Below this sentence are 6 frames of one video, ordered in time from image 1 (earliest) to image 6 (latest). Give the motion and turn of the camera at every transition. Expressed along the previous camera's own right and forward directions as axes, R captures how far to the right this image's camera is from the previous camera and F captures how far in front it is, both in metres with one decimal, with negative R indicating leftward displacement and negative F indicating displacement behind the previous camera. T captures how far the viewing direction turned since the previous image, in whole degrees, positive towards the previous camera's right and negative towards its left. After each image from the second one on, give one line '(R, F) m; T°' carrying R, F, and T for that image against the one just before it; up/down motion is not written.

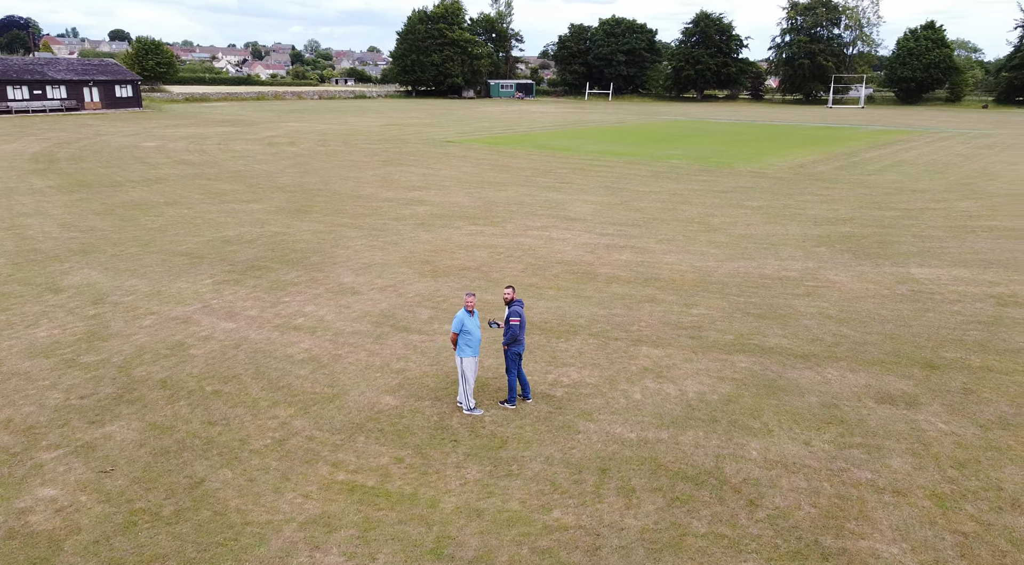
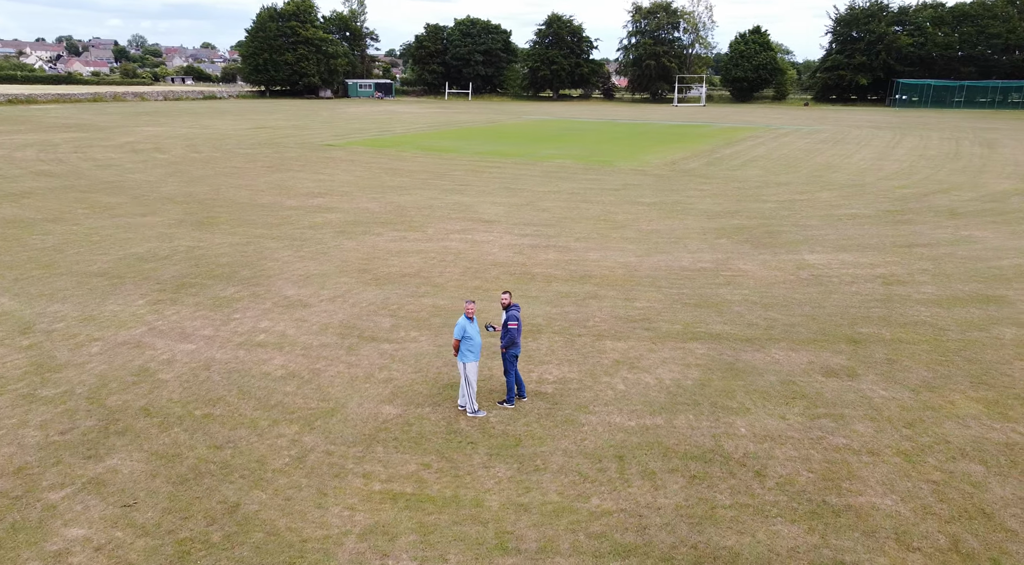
(-1.2, -0.1) m; +10°
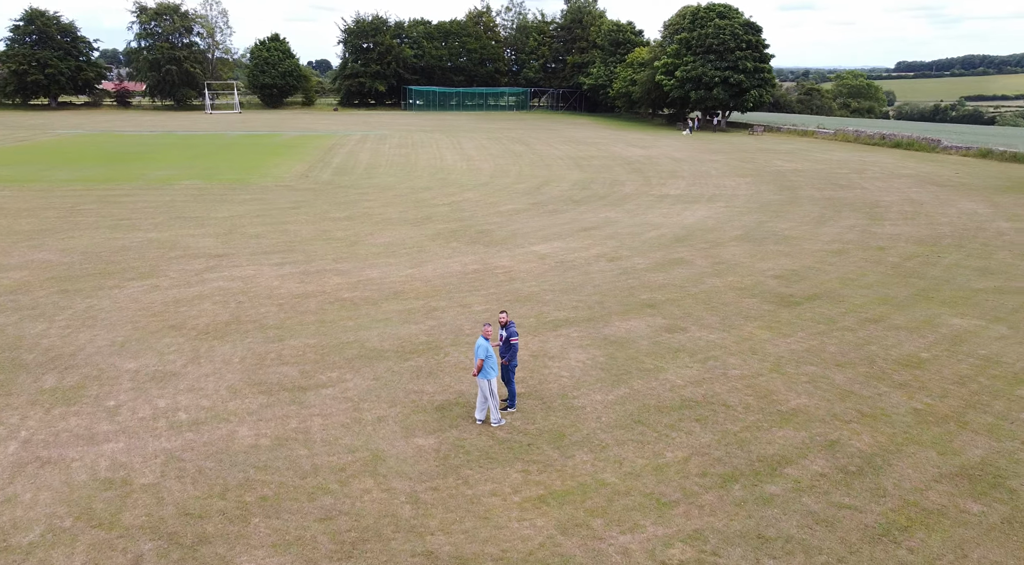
(-4.1, +0.4) m; +32°
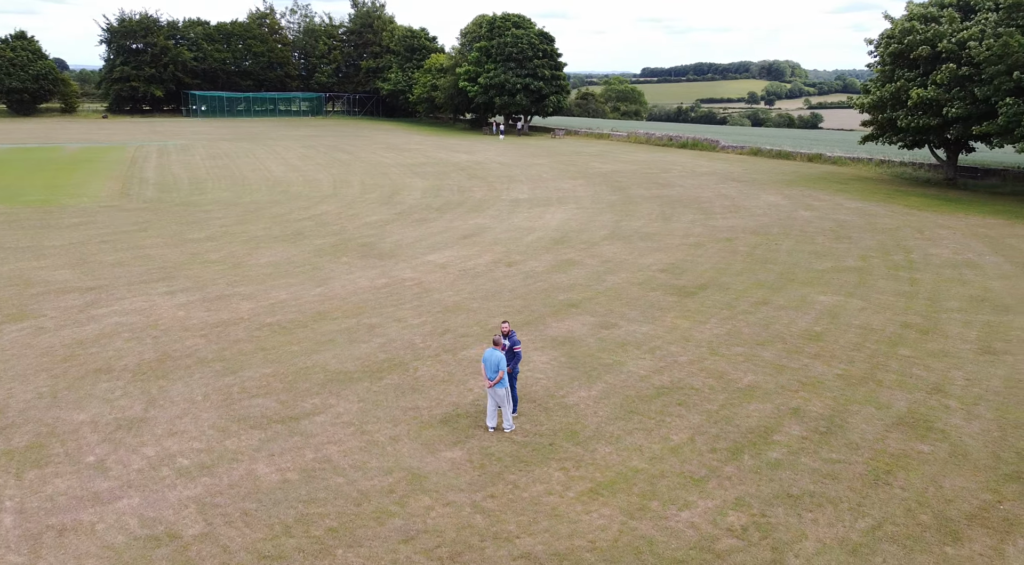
(-2.0, -0.2) m; +14°
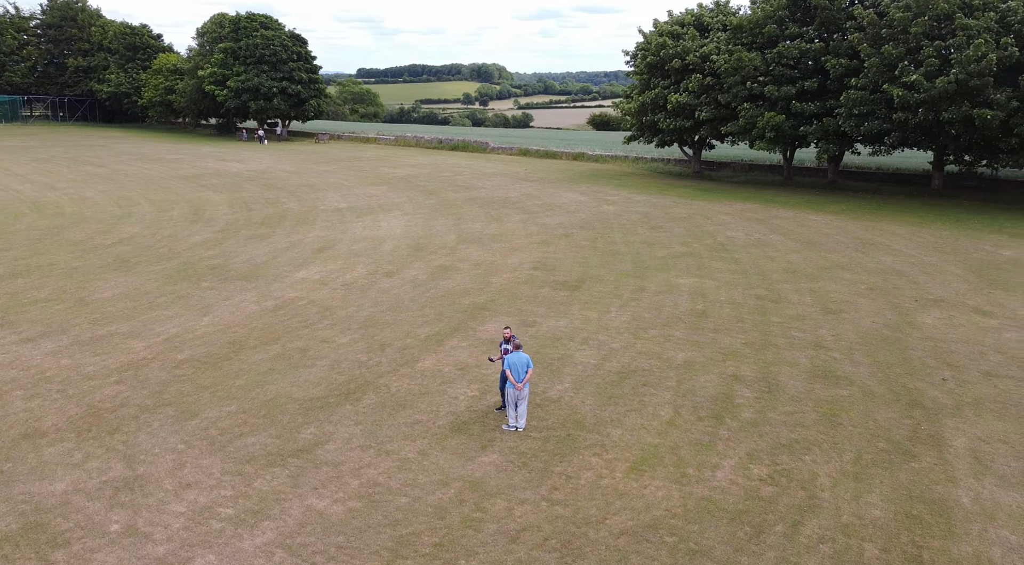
(-2.6, -0.1) m; +18°
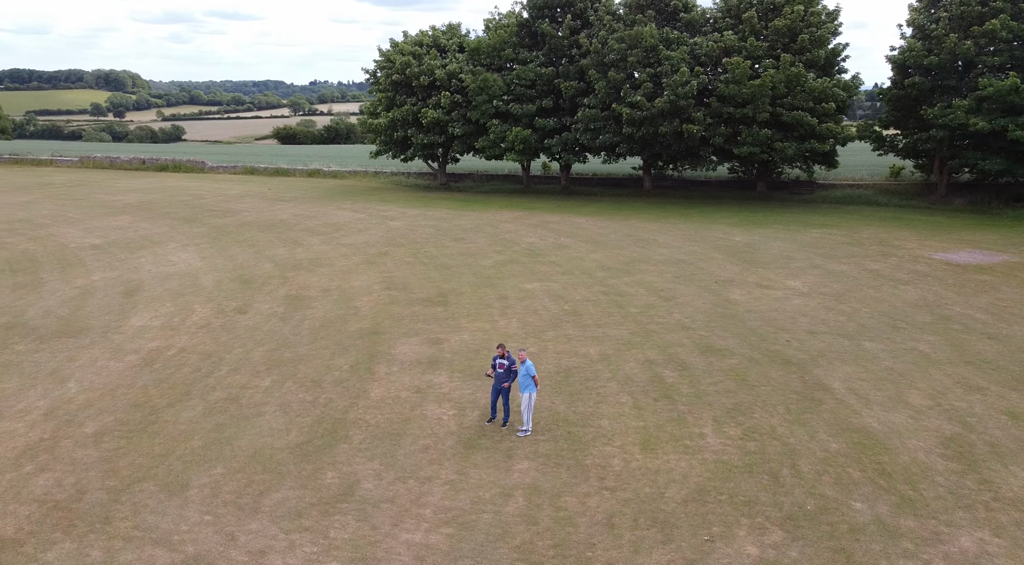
(-3.2, -0.2) m; +21°
